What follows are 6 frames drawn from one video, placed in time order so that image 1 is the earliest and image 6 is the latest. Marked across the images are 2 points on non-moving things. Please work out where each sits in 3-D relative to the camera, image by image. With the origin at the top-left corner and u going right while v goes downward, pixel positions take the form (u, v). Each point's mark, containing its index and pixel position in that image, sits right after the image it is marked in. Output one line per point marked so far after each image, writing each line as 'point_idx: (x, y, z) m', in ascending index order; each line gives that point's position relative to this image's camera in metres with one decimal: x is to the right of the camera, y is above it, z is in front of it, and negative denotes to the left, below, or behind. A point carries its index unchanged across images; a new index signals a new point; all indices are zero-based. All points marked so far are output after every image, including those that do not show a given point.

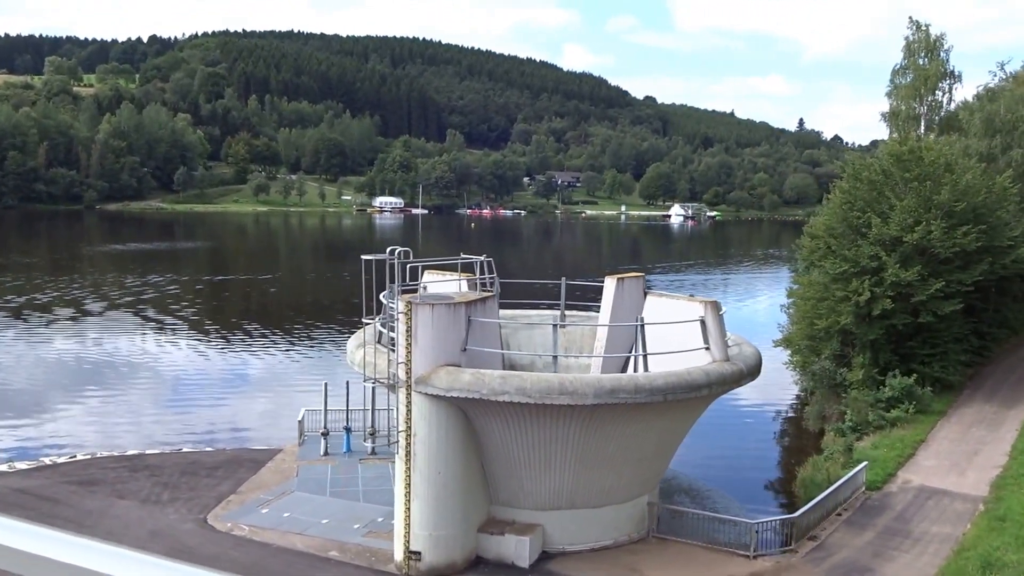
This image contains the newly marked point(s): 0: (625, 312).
0: (+1.8, -0.4, +14.9) m
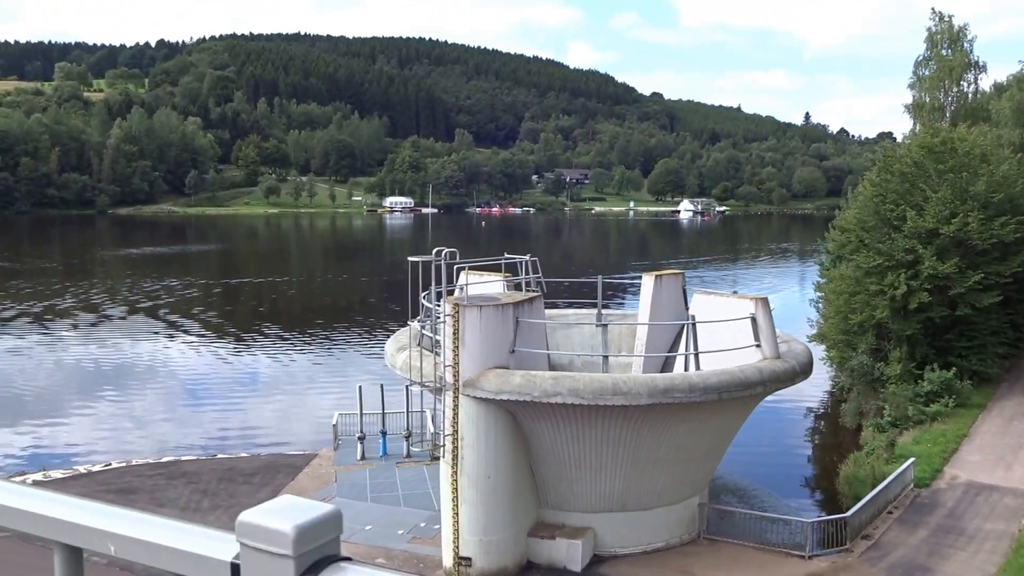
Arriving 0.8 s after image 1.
0: (+2.5, -0.4, +14.6) m
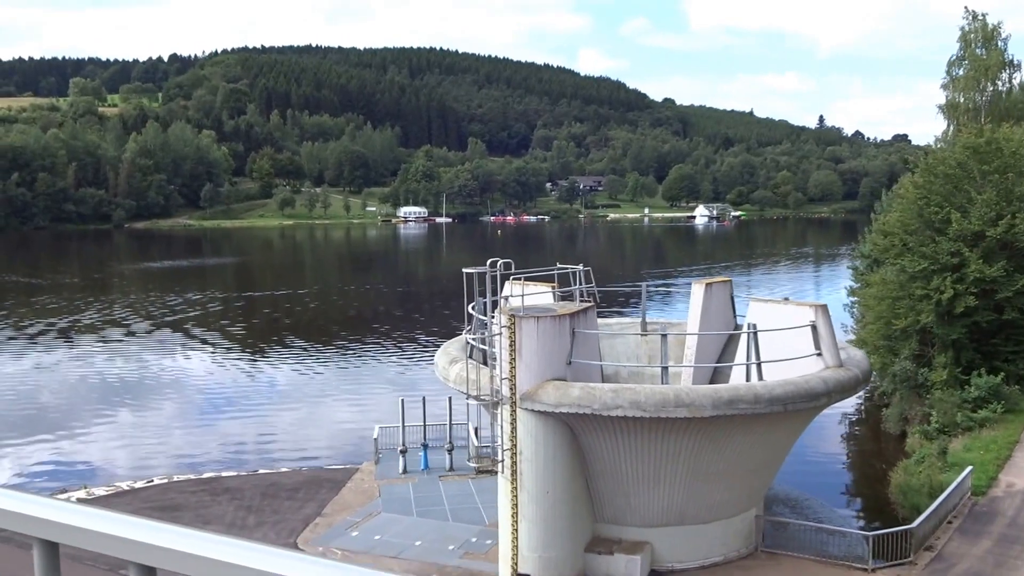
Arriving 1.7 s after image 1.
0: (+3.2, -0.5, +14.4) m
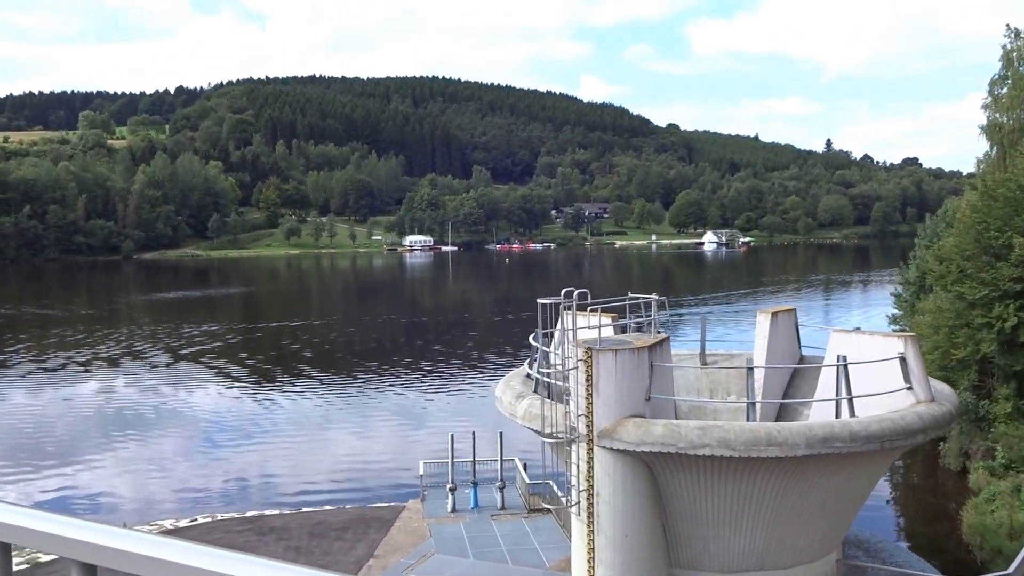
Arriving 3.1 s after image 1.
0: (+4.1, -0.9, +13.8) m
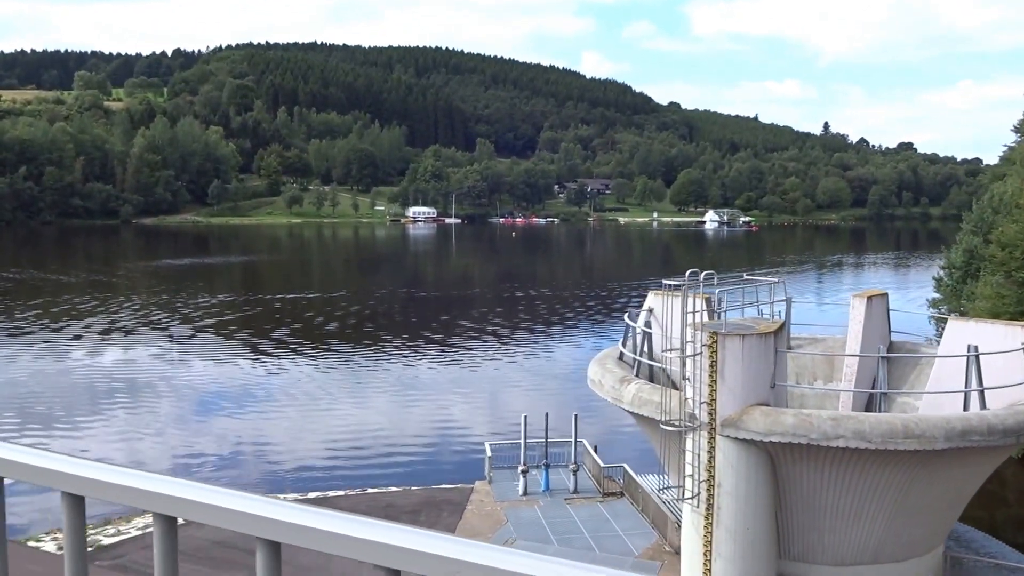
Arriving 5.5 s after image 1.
0: (+5.4, -0.7, +13.4) m
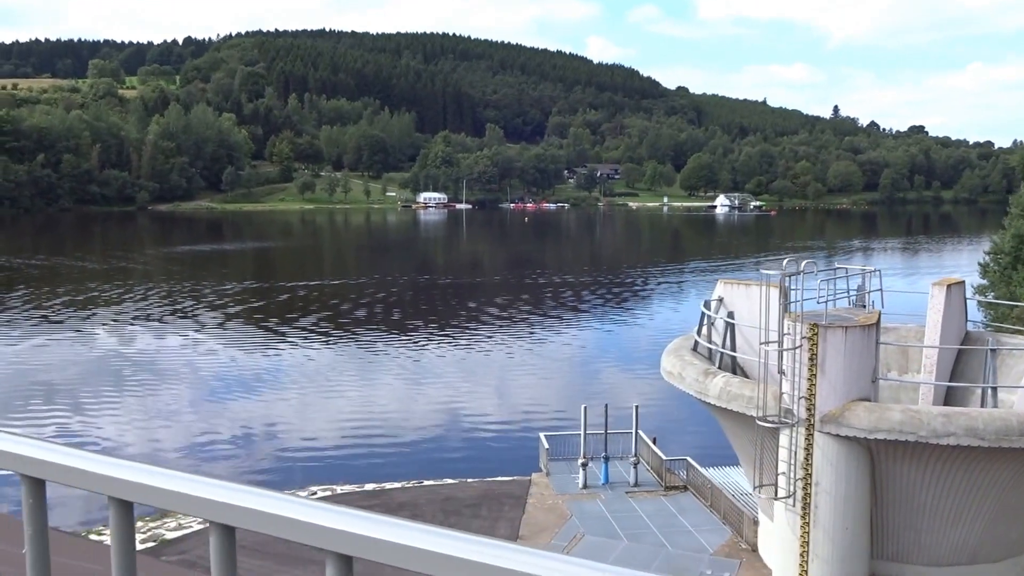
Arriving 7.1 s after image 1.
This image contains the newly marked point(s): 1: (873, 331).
0: (+6.3, -0.5, +12.9) m
1: (+3.7, -0.4, +9.4) m
